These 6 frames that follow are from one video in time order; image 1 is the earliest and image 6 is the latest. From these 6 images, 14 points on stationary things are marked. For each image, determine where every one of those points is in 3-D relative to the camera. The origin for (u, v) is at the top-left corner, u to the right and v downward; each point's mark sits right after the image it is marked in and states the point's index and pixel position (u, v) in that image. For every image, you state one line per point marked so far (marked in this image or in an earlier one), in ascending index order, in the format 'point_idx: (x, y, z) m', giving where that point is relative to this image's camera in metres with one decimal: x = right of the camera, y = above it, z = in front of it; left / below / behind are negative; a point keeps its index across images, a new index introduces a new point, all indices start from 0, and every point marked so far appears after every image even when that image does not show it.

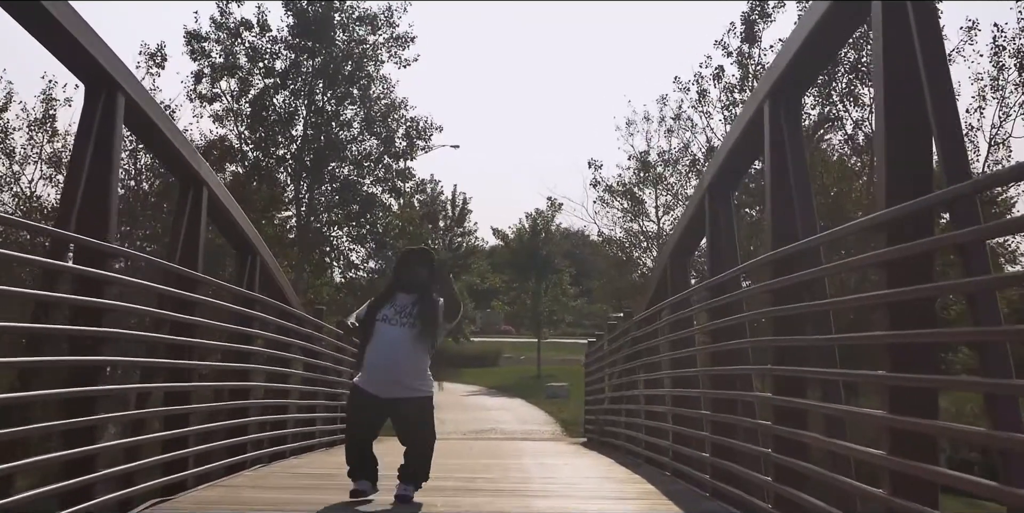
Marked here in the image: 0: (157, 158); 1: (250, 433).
0: (-2.0, +0.6, +6.1) m
1: (-1.8, -1.2, +7.4) m
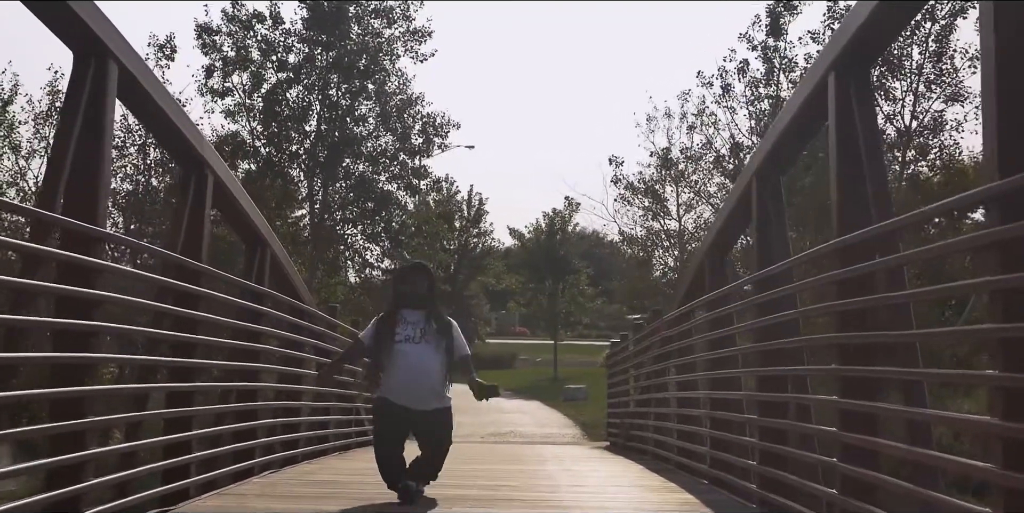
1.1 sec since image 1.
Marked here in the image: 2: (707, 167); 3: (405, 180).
0: (-1.8, +0.6, +5.6) m
1: (-1.6, -1.2, +6.9) m
2: (+3.5, +1.6, +19.5) m
3: (-2.0, +1.4, +19.9) m
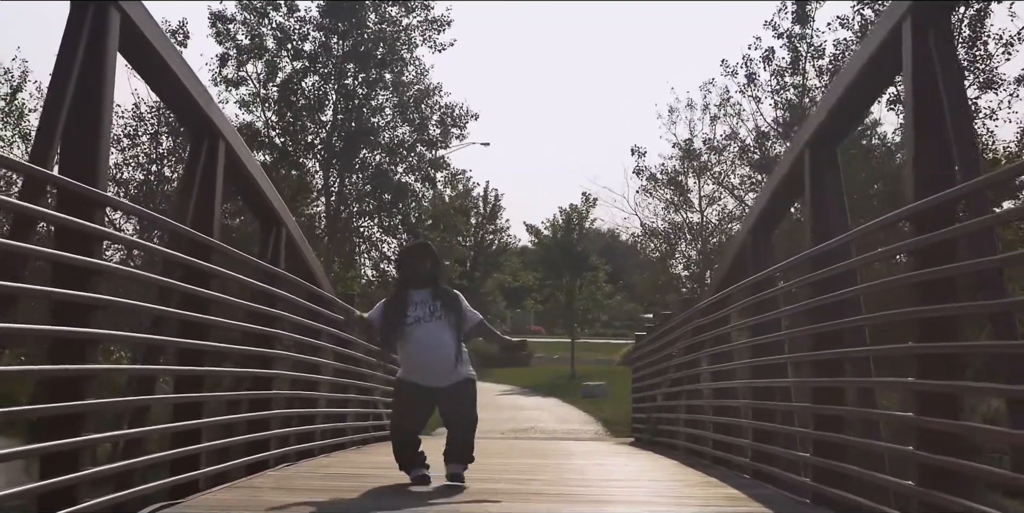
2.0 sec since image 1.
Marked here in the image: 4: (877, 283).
0: (-1.7, +0.7, +5.2) m
1: (-1.4, -1.0, +6.6) m
2: (+3.8, +1.7, +19.0) m
3: (-1.6, +1.5, +19.5) m
4: (+1.4, -0.1, +4.3) m
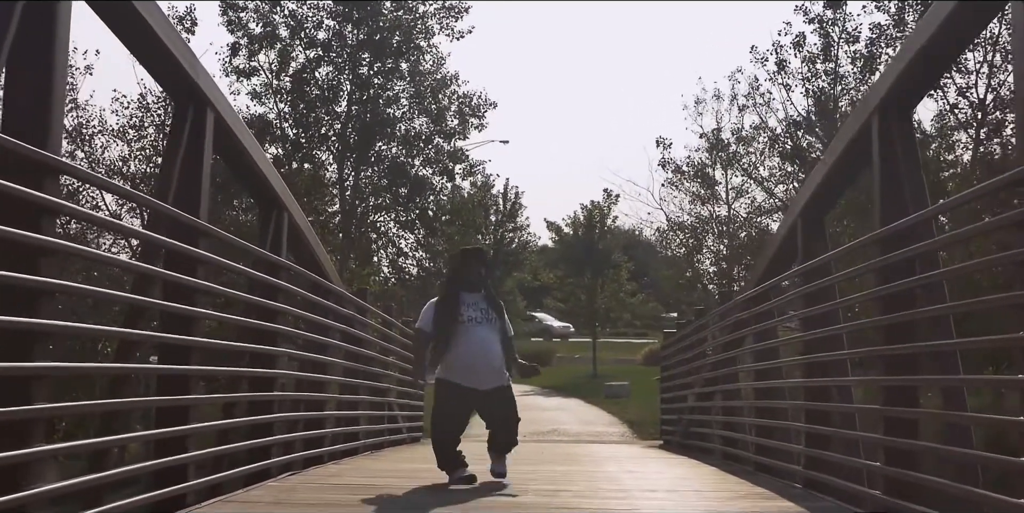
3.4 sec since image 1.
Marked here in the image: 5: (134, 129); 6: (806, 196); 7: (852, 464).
0: (-1.6, +0.8, +4.6) m
1: (-1.3, -1.0, +6.0) m
2: (+4.2, +1.8, +18.4) m
3: (-1.2, +1.6, +18.9) m
4: (+1.5, 0.0, +3.7) m
5: (-4.7, +1.6, +13.5) m
6: (+1.7, +0.3, +6.2) m
7: (+1.5, -0.9, +4.9) m
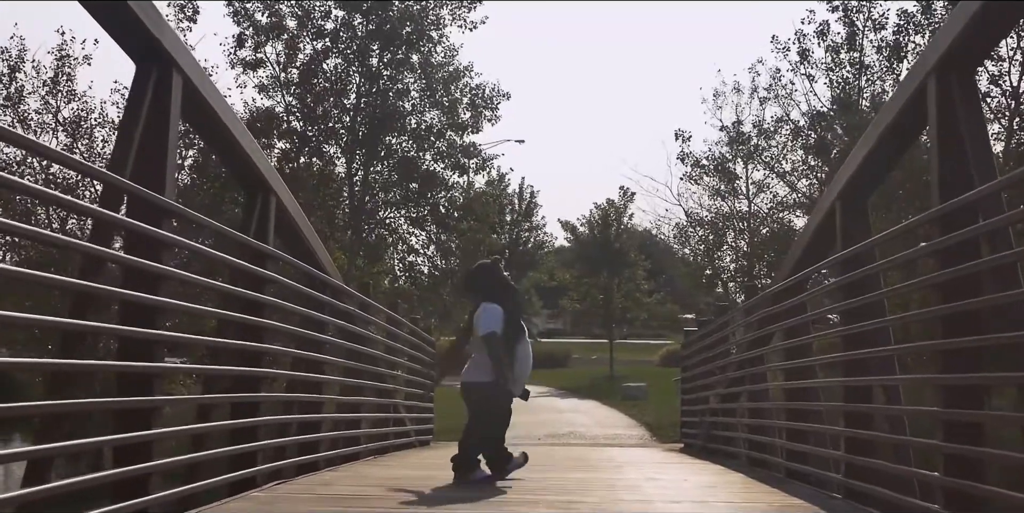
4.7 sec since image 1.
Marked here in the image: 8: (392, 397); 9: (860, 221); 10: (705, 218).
0: (-1.5, +0.9, +4.2) m
1: (-1.2, -0.9, +5.5) m
2: (+4.4, +1.9, +17.8) m
3: (-1.0, +1.6, +18.4) m
4: (+1.5, 0.0, +3.1) m
5: (-4.5, +1.6, +13.0) m
6: (+1.7, +0.4, +5.7) m
7: (+1.6, -0.9, +4.4) m
8: (-1.0, -1.2, +9.2) m
9: (+1.9, +0.2, +5.9) m
10: (+3.4, +0.7, +19.4) m
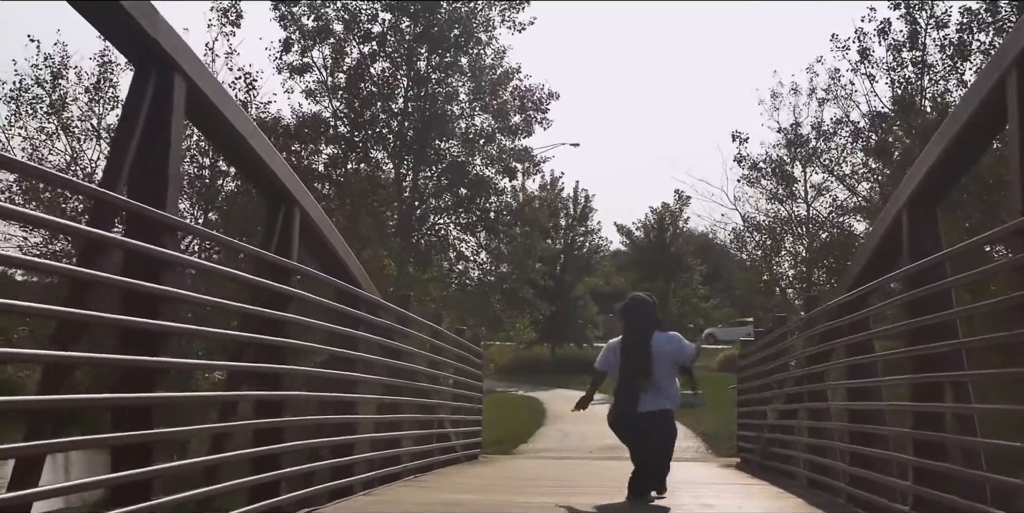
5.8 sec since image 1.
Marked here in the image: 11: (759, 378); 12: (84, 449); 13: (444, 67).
0: (-1.4, +0.8, +3.9) m
1: (-1.1, -1.0, +5.2) m
2: (+5.2, +1.8, +17.2) m
3: (-0.2, +1.5, +18.1) m
4: (+1.6, 0.0, +2.7) m
5: (-3.9, +1.5, +12.9) m
6: (+1.9, +0.3, +5.2) m
7: (+1.7, -0.9, +3.9) m
8: (-0.6, -1.3, +8.9) m
9: (+2.1, +0.1, +5.5) m
10: (+4.3, +0.6, +18.8) m
11: (+2.4, -1.2, +10.7) m
12: (-1.2, -0.5, +3.1) m
13: (-1.1, +3.0, +17.2) m
